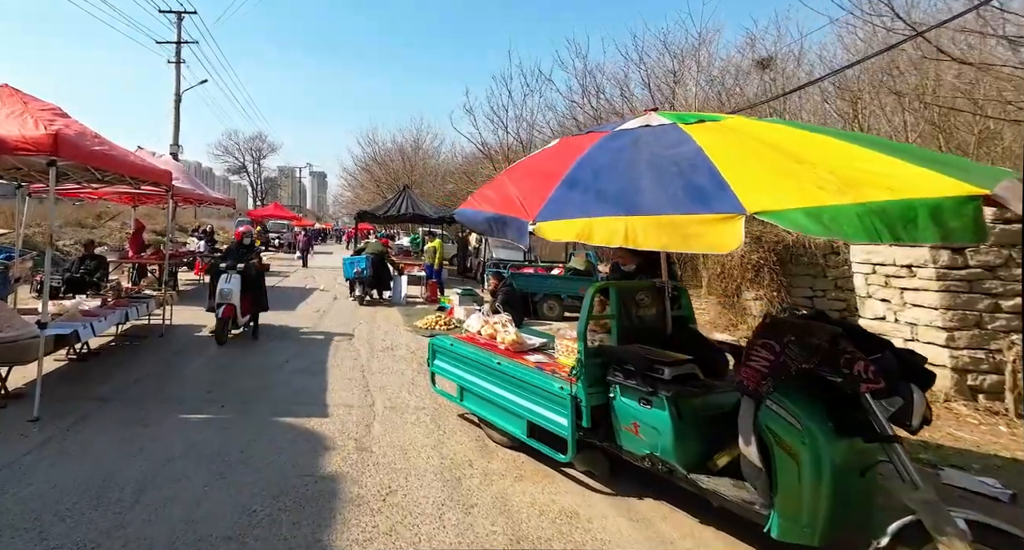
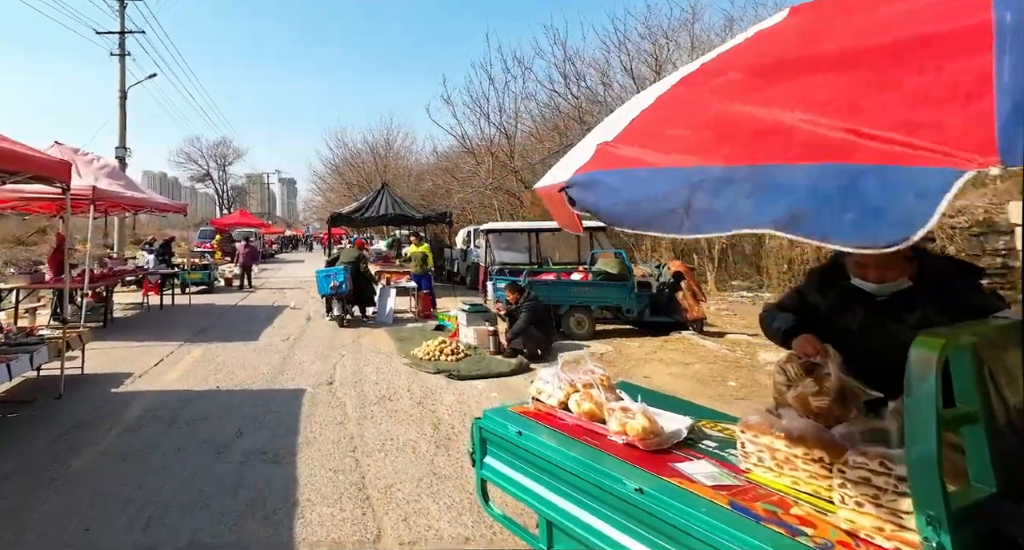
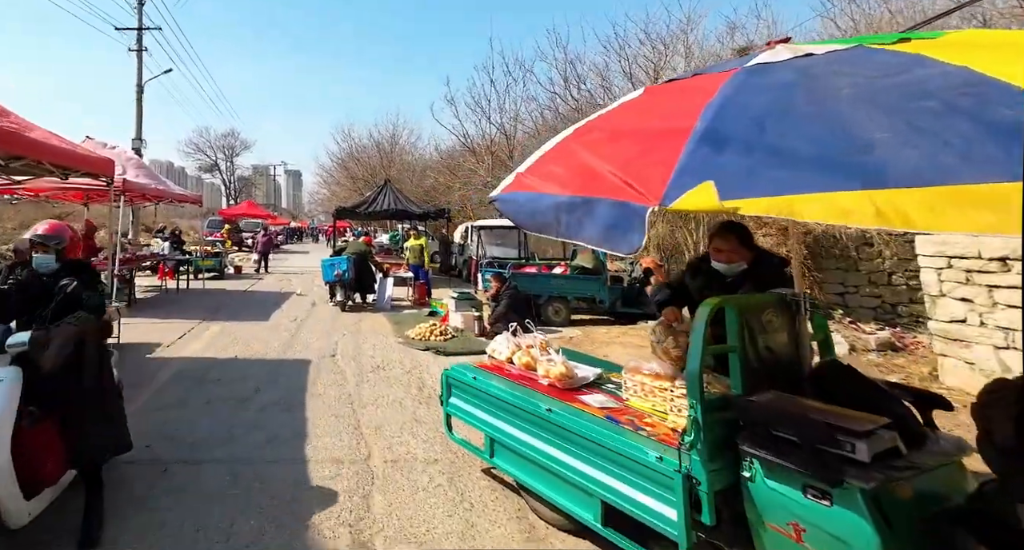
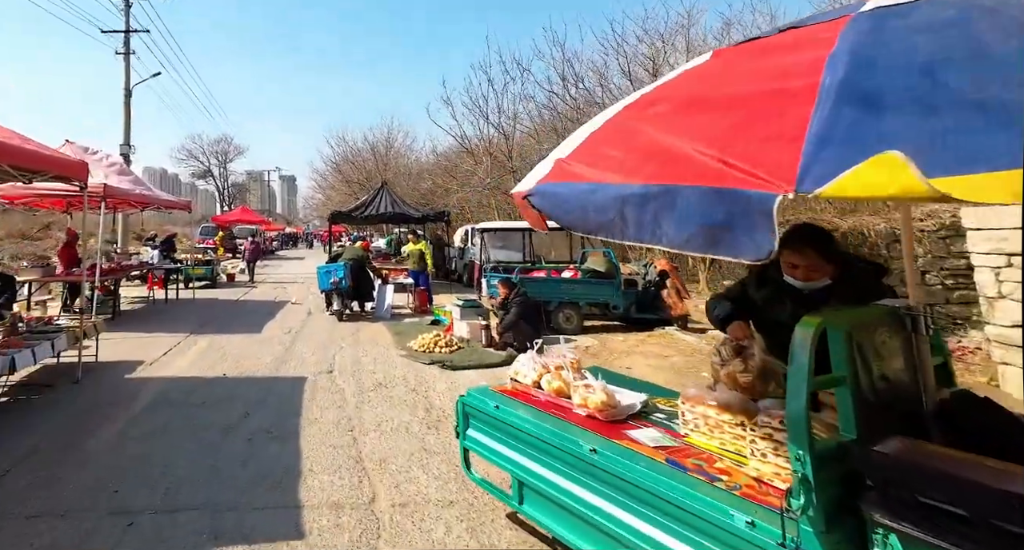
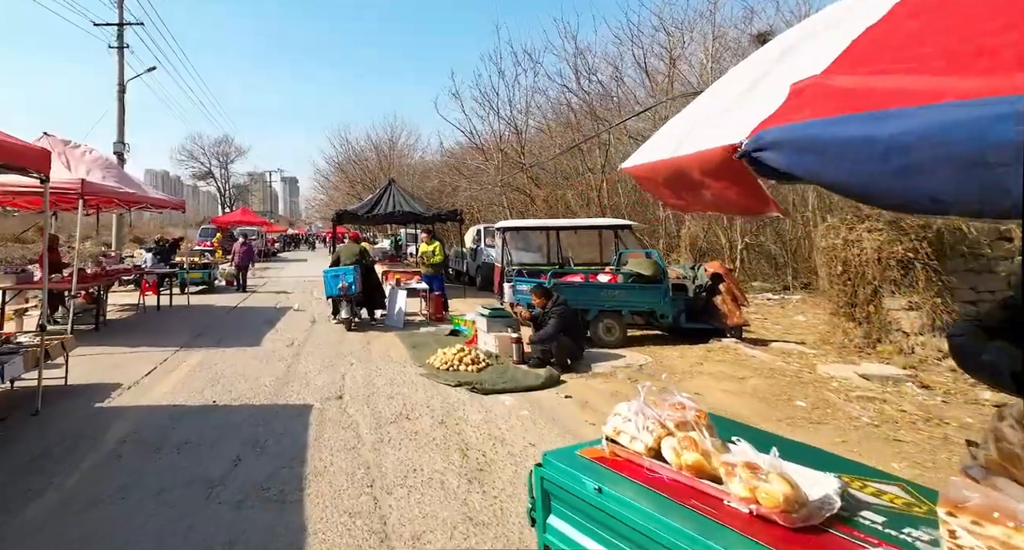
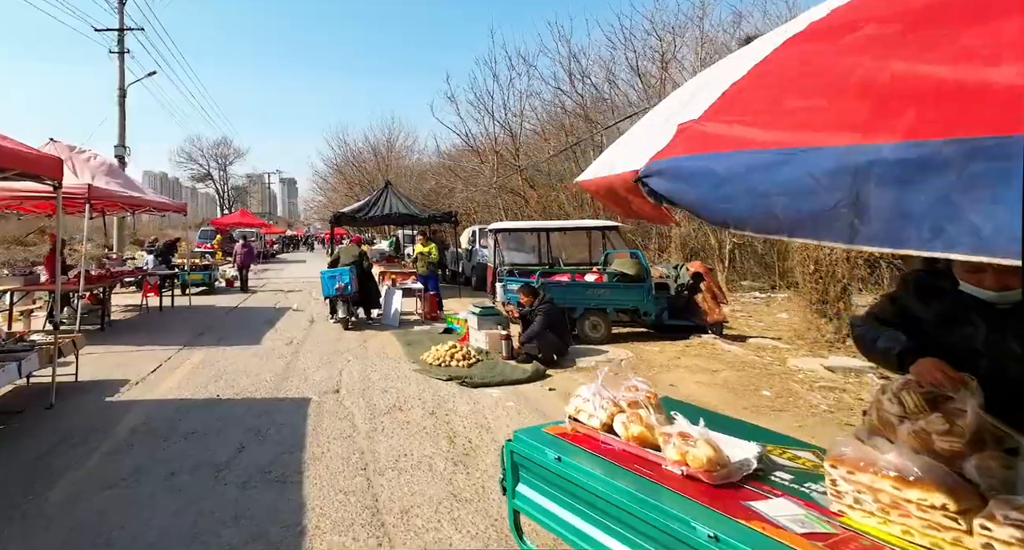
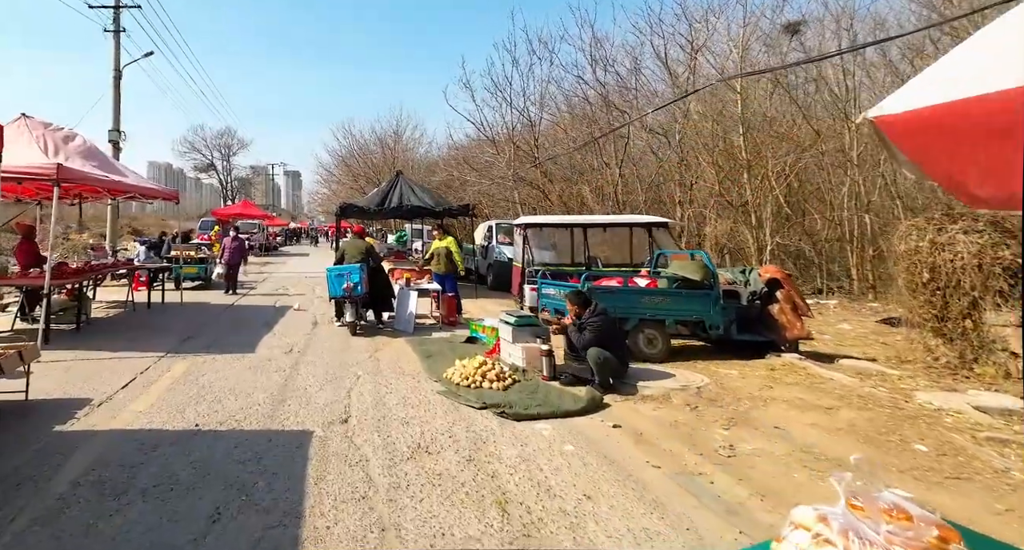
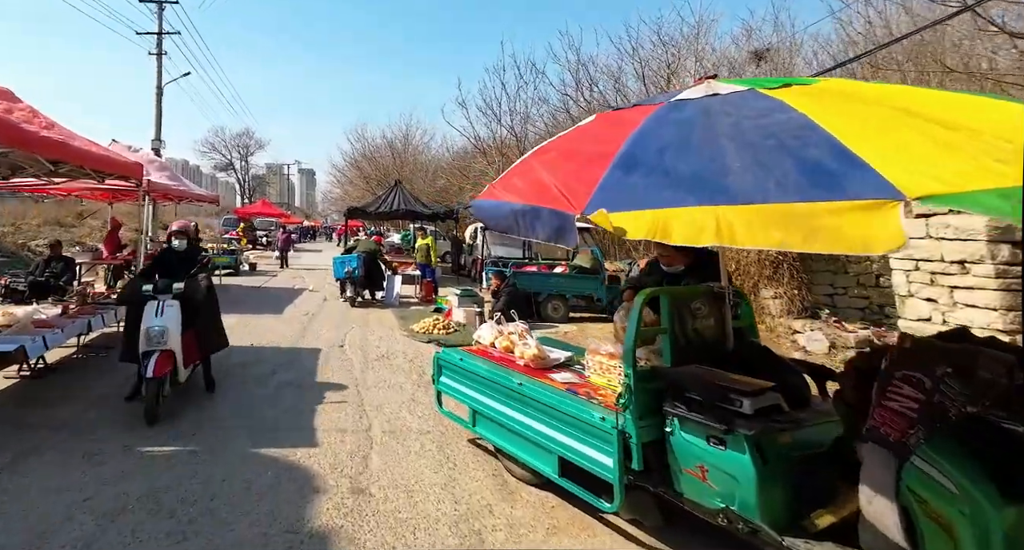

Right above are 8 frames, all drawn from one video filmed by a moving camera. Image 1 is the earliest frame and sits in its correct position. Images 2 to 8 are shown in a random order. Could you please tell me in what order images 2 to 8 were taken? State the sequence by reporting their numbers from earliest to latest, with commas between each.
8, 3, 4, 2, 6, 5, 7
